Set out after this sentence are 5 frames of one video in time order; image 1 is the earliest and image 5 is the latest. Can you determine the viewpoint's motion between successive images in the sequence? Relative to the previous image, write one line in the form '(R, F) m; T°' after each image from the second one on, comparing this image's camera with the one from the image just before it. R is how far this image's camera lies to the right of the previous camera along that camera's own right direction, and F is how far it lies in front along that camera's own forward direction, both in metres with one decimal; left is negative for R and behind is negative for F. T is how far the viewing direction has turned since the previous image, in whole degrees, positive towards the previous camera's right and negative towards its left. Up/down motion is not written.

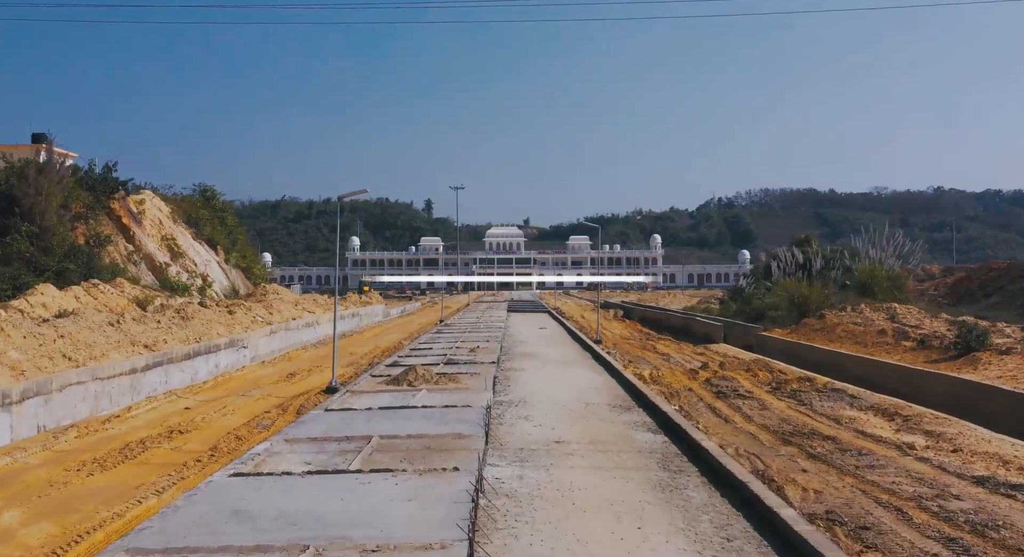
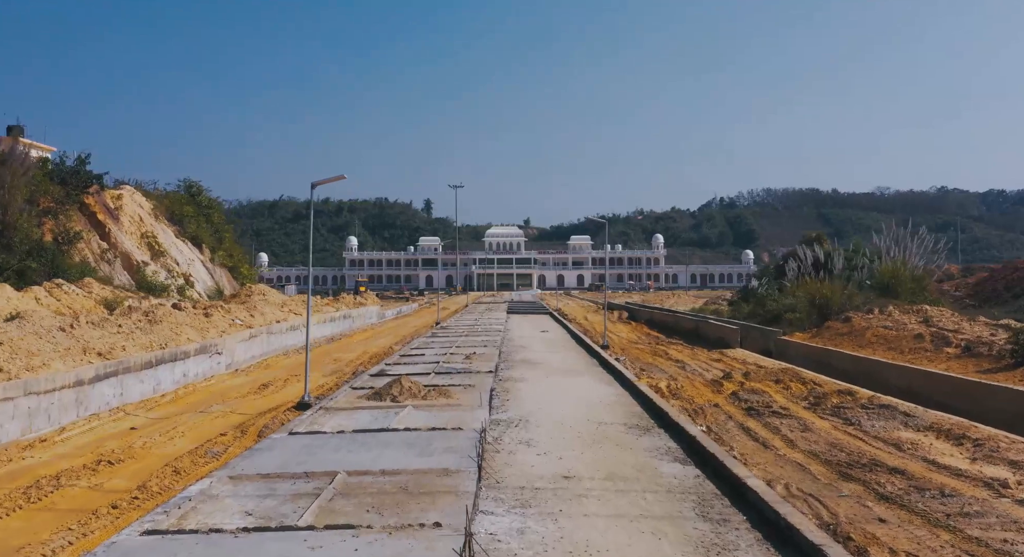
(0.0, +1.9) m; 0°
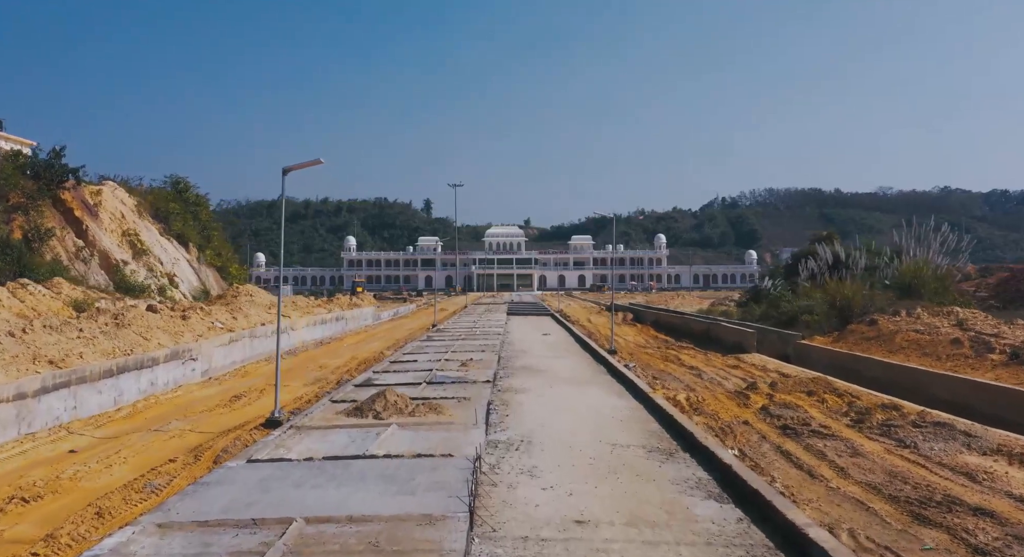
(0.0, +1.6) m; 0°
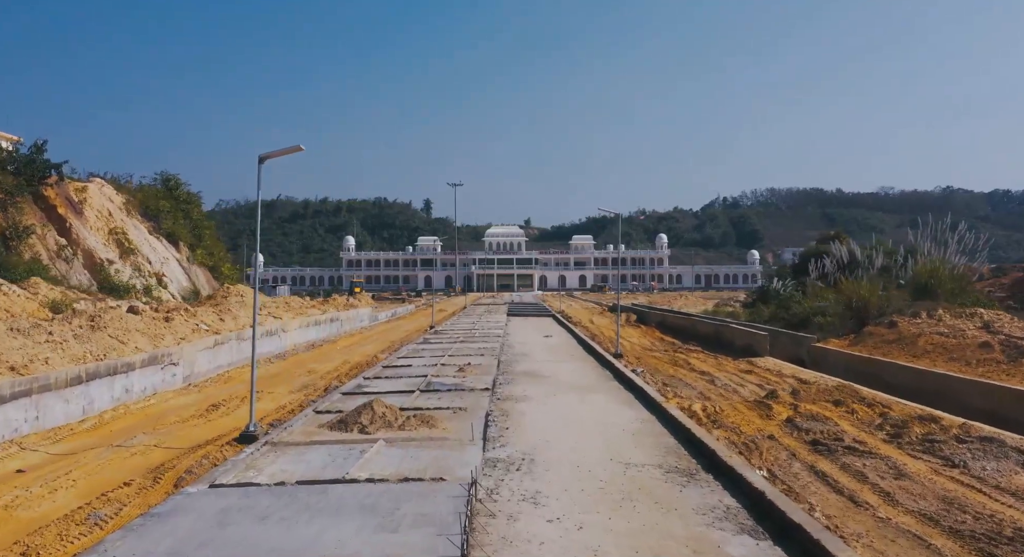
(0.0, +1.0) m; 0°
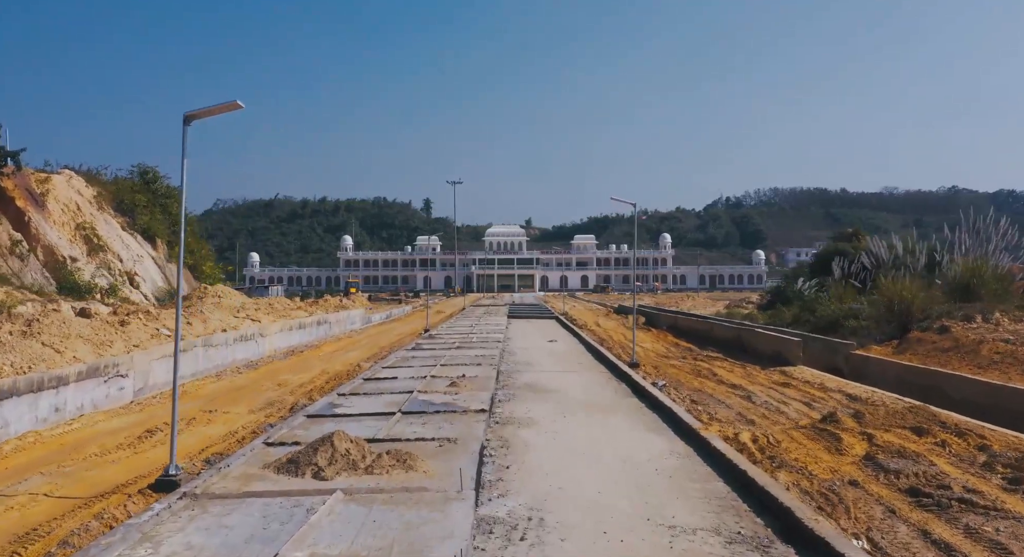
(0.0, +2.3) m; 0°
